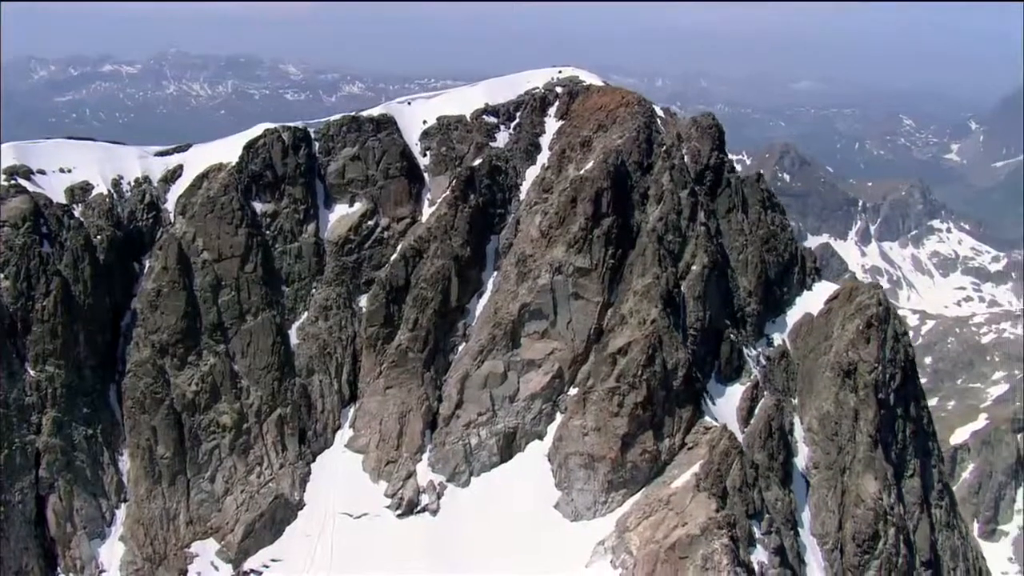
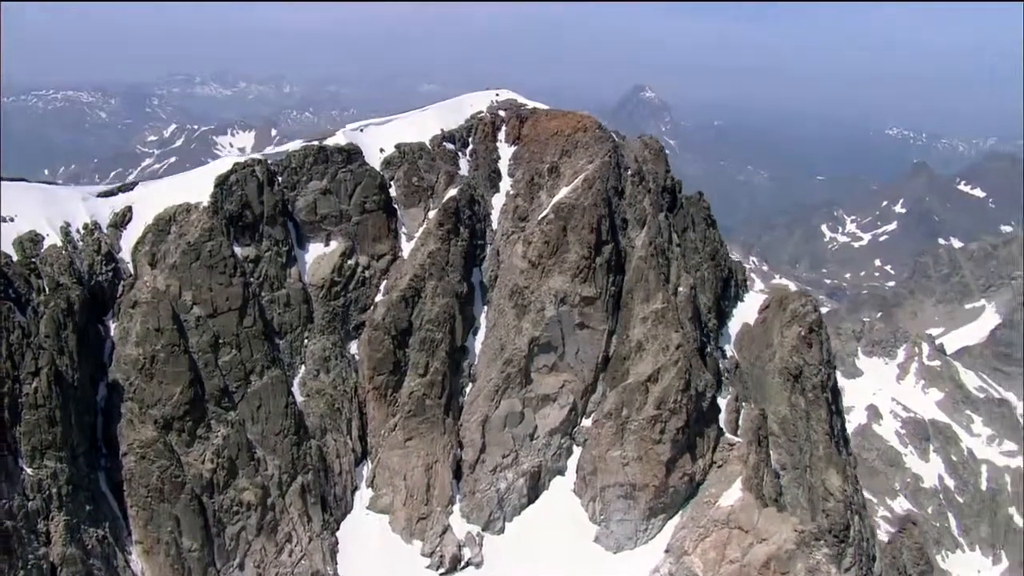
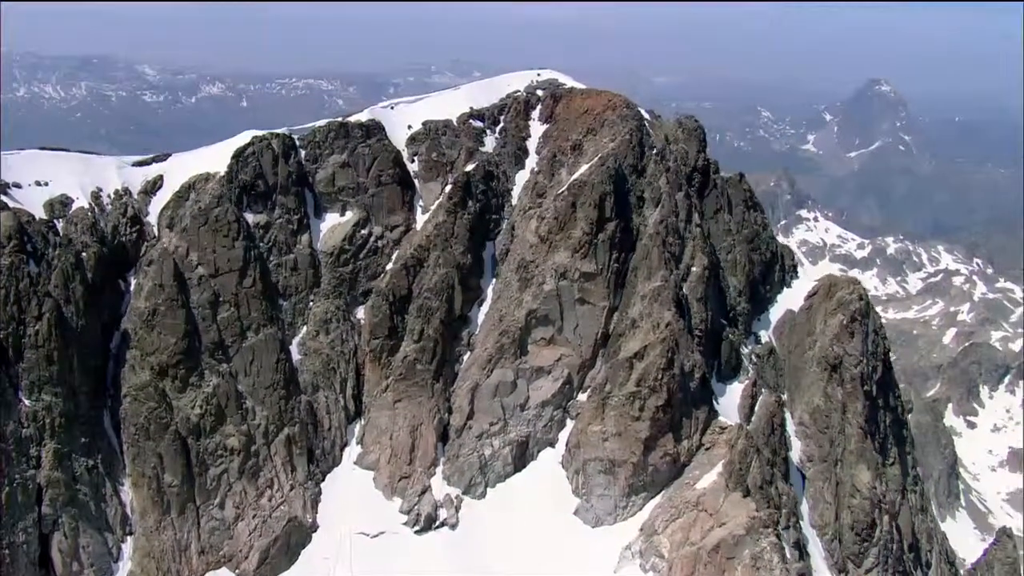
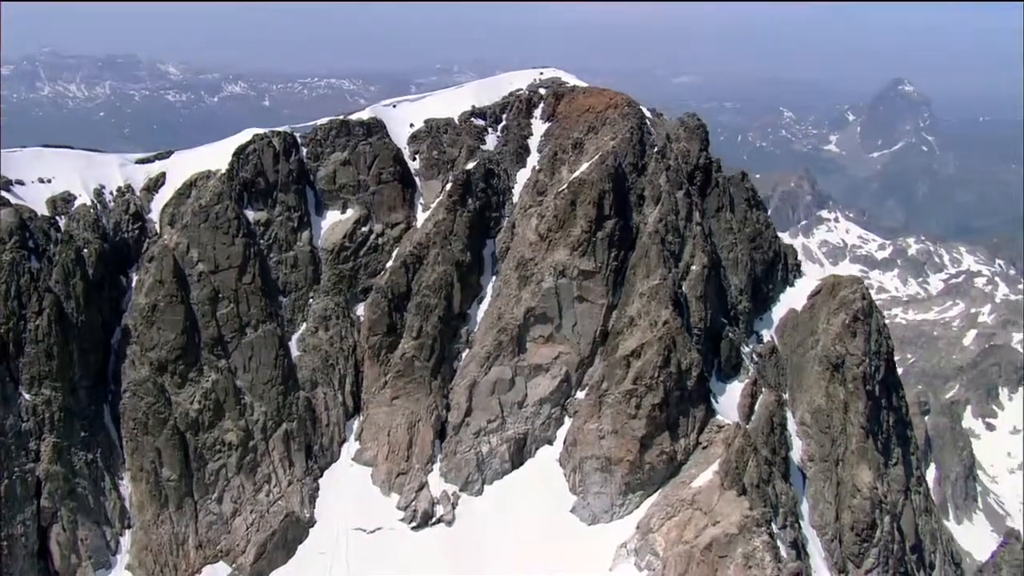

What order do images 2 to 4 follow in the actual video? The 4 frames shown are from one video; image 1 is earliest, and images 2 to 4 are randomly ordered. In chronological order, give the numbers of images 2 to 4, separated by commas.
4, 3, 2
